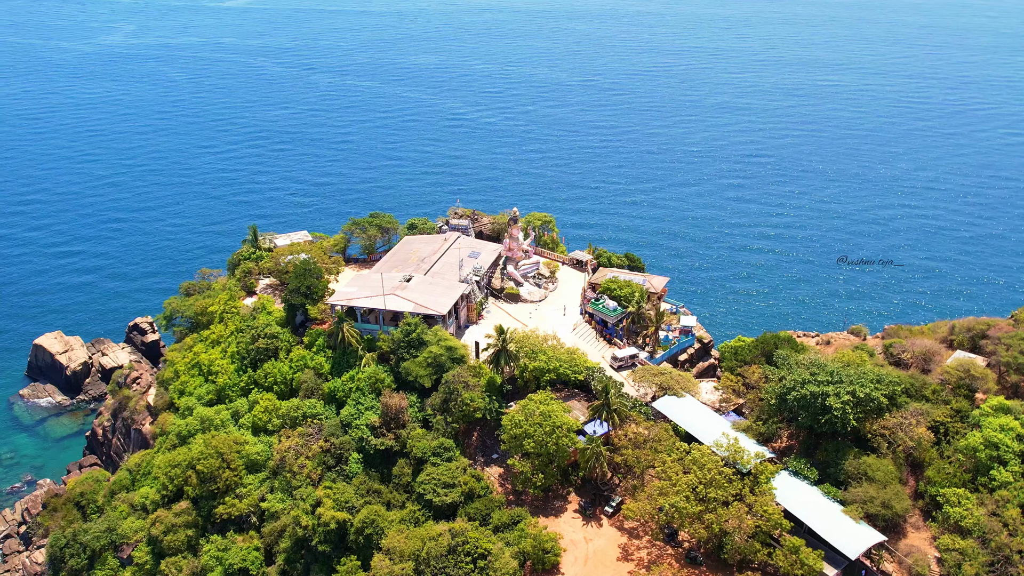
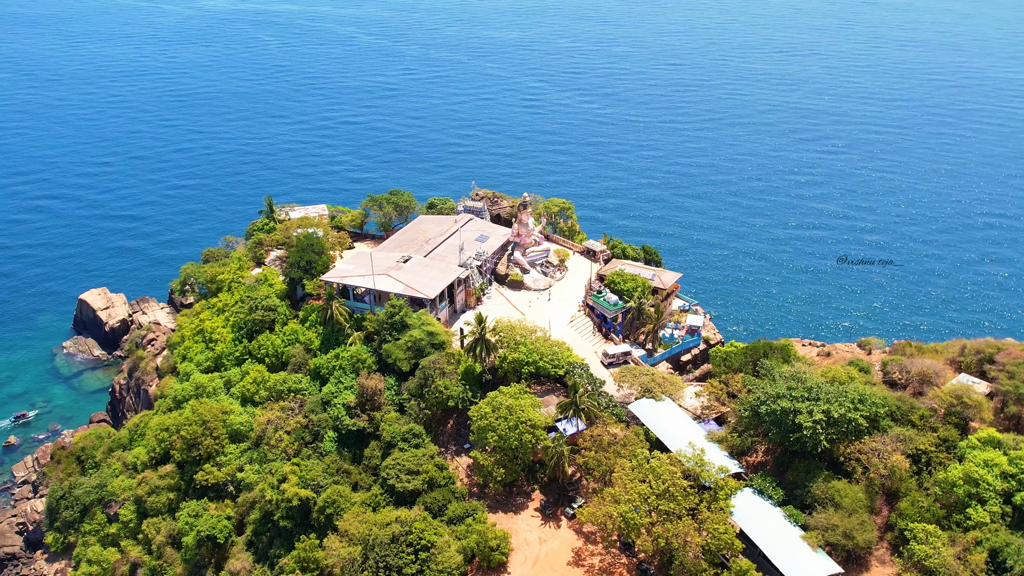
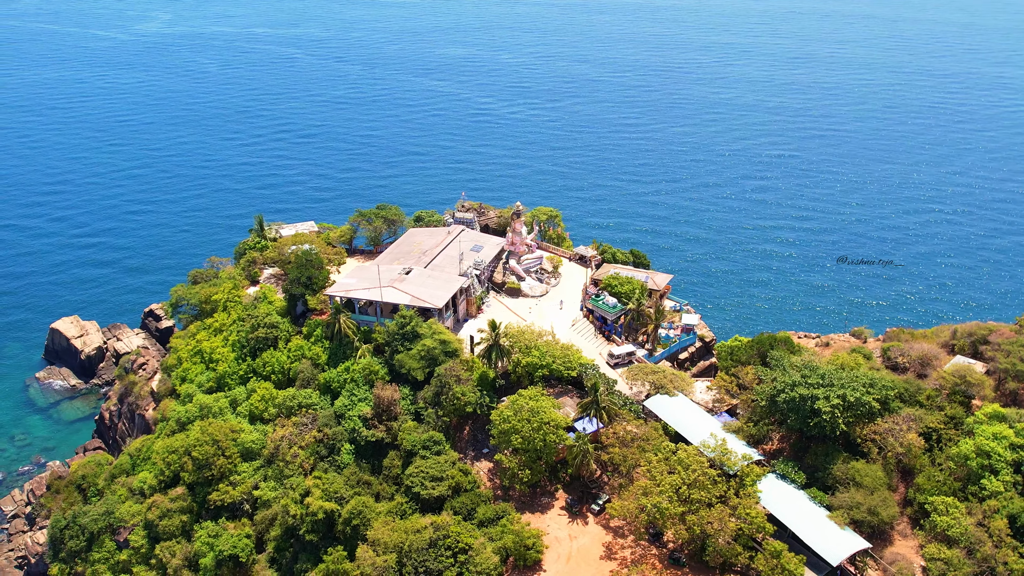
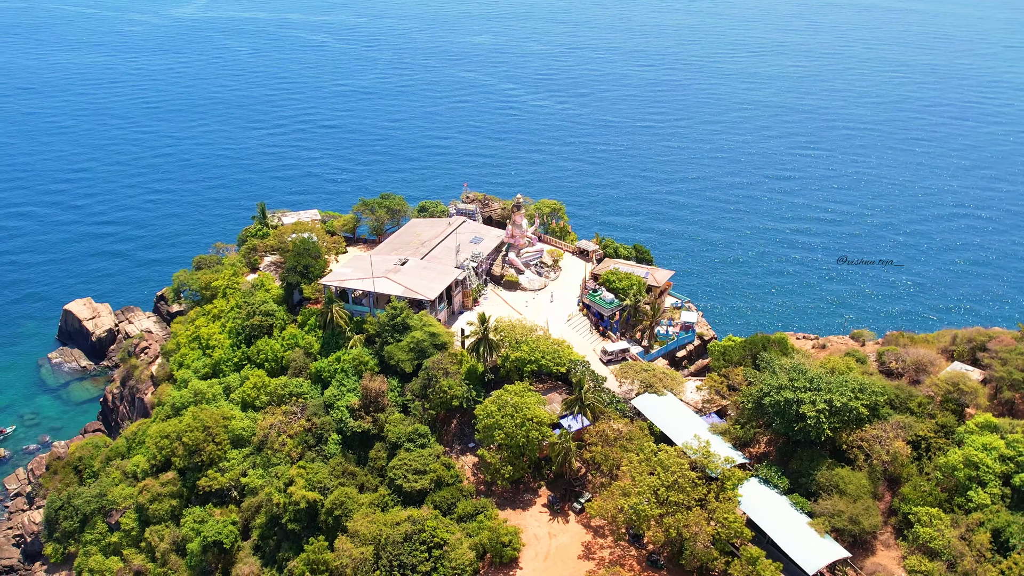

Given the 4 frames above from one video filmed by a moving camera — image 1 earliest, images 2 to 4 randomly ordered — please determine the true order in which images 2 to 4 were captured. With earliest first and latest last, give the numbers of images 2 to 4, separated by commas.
3, 4, 2
